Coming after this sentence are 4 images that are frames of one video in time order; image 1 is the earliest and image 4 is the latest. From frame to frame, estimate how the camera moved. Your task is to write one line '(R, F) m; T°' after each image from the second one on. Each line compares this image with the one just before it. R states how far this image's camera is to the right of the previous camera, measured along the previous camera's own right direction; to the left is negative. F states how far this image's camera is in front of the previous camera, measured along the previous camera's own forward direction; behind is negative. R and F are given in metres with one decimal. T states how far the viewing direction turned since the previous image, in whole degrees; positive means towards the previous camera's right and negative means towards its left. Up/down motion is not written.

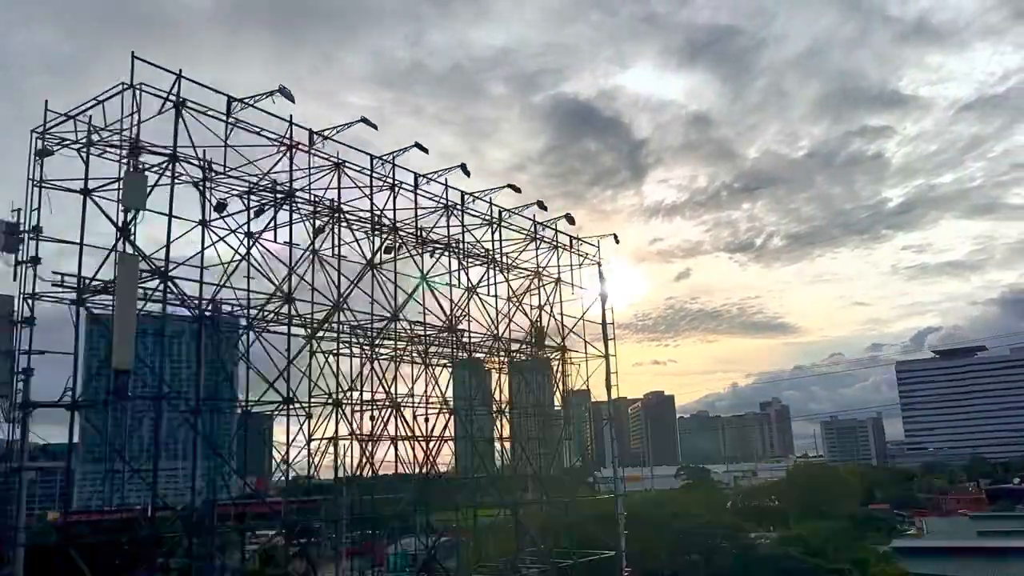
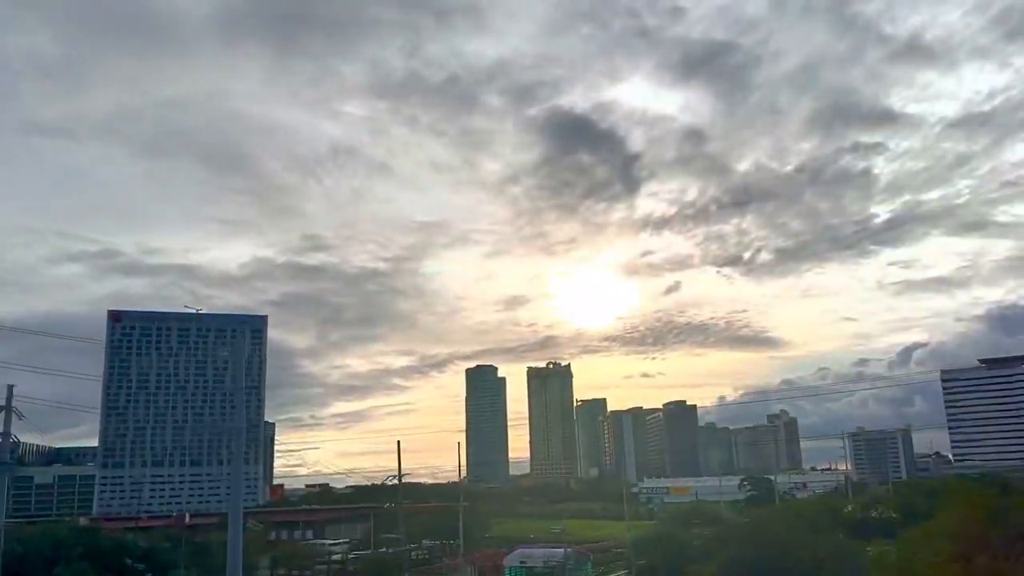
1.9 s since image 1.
(-4.0, +2.7) m; +1°
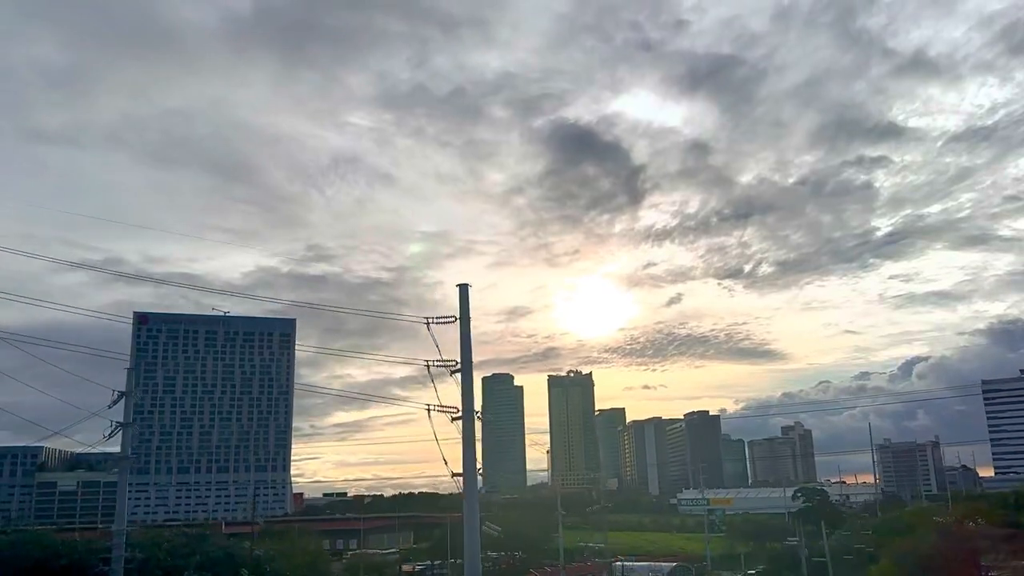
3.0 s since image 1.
(-2.6, +1.6) m; 0°
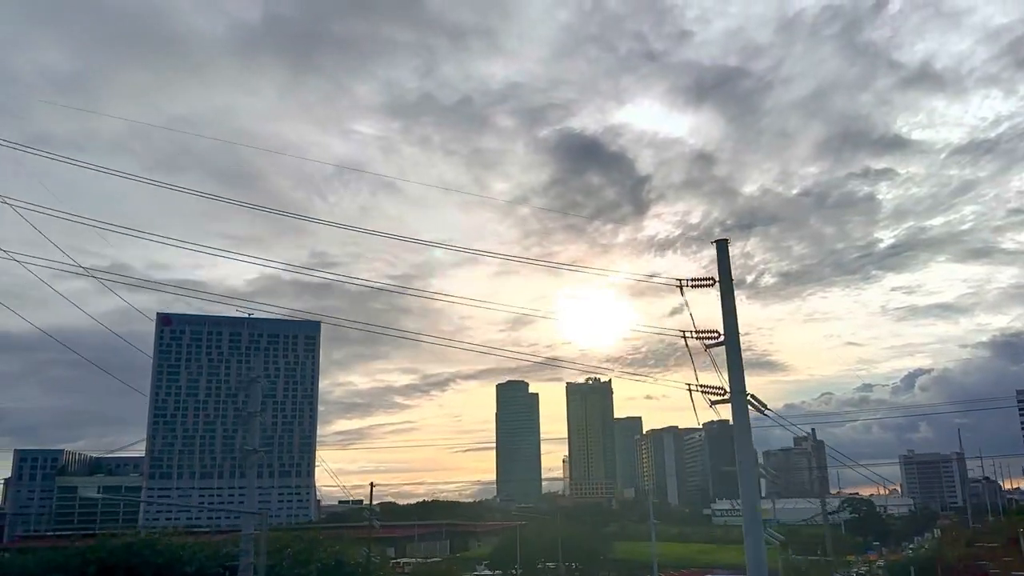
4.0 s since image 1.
(-2.1, +1.2) m; 0°
